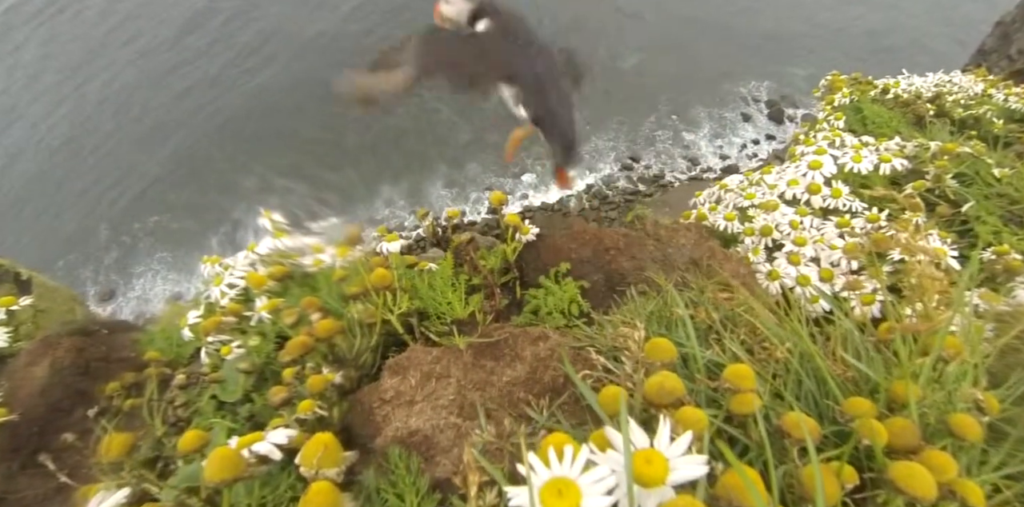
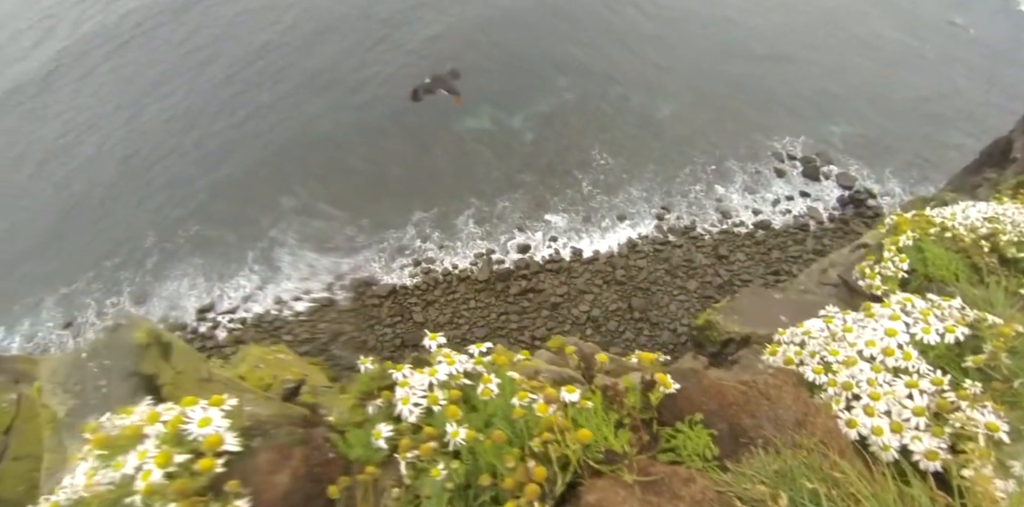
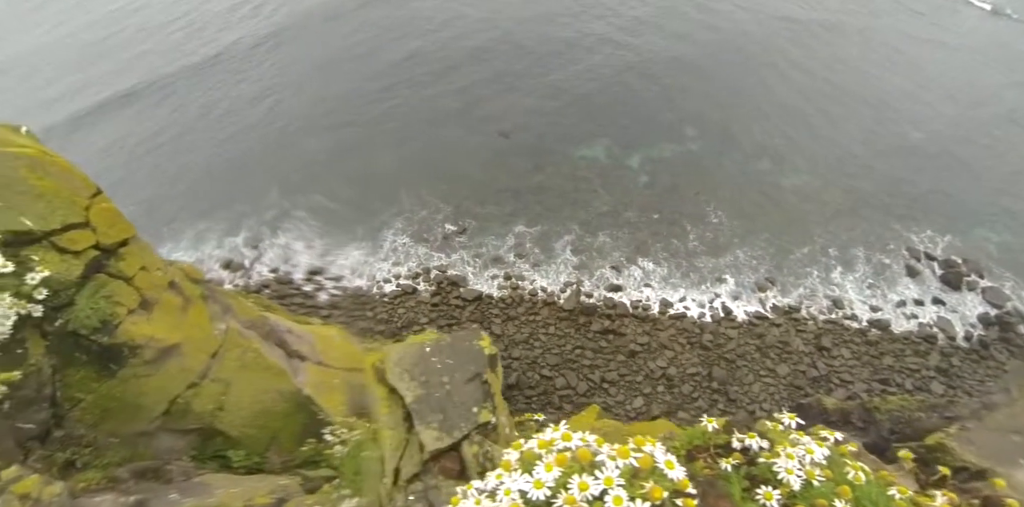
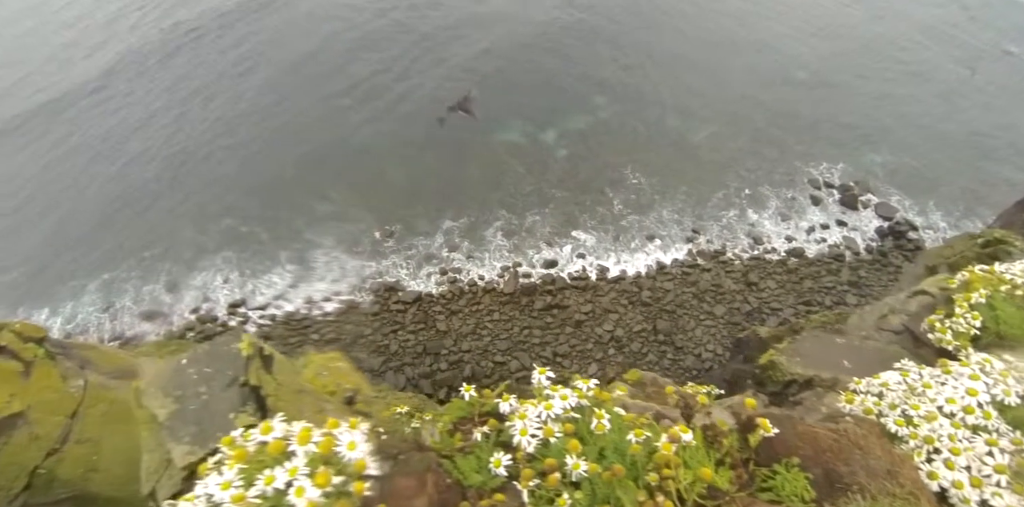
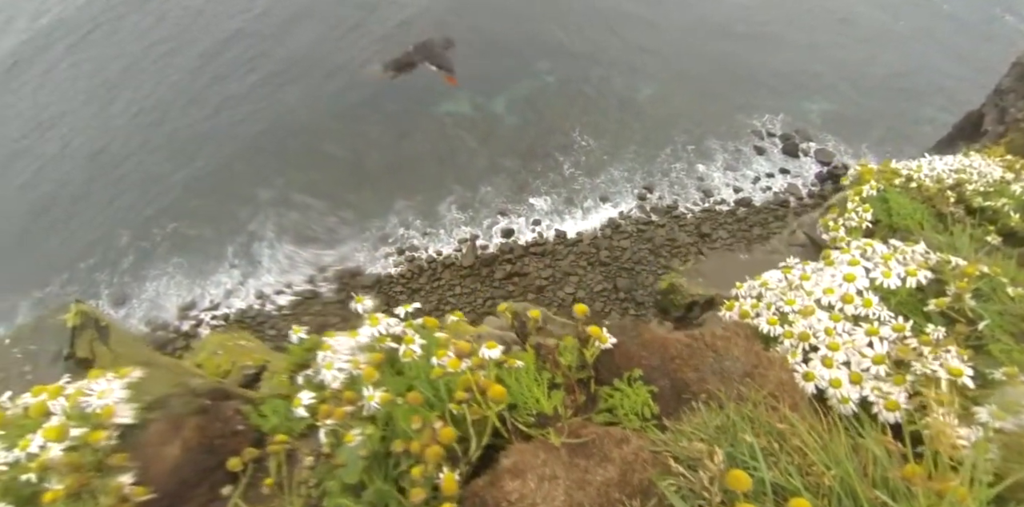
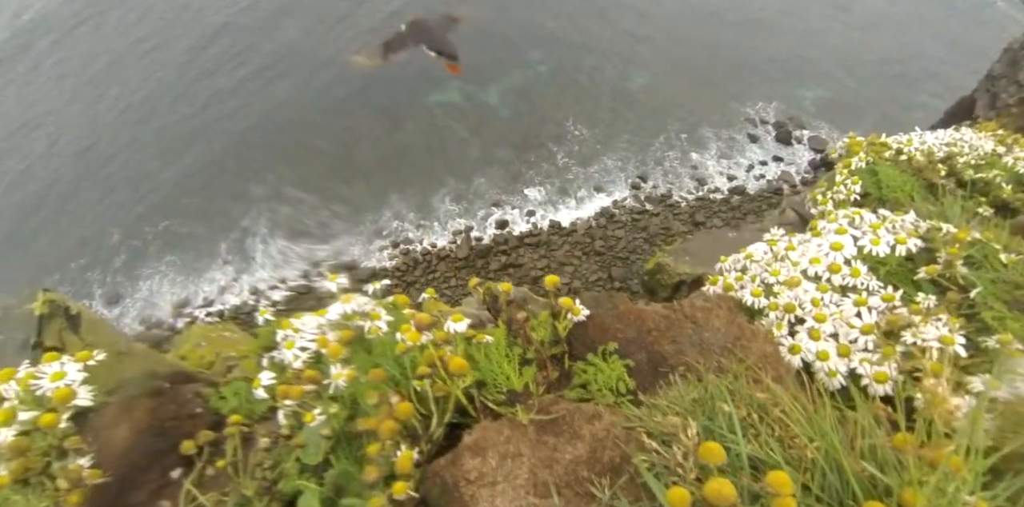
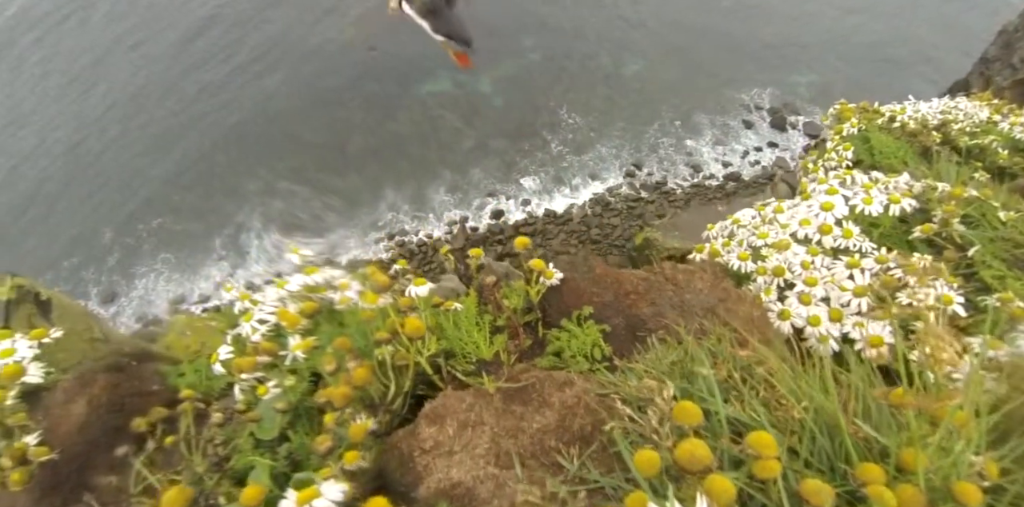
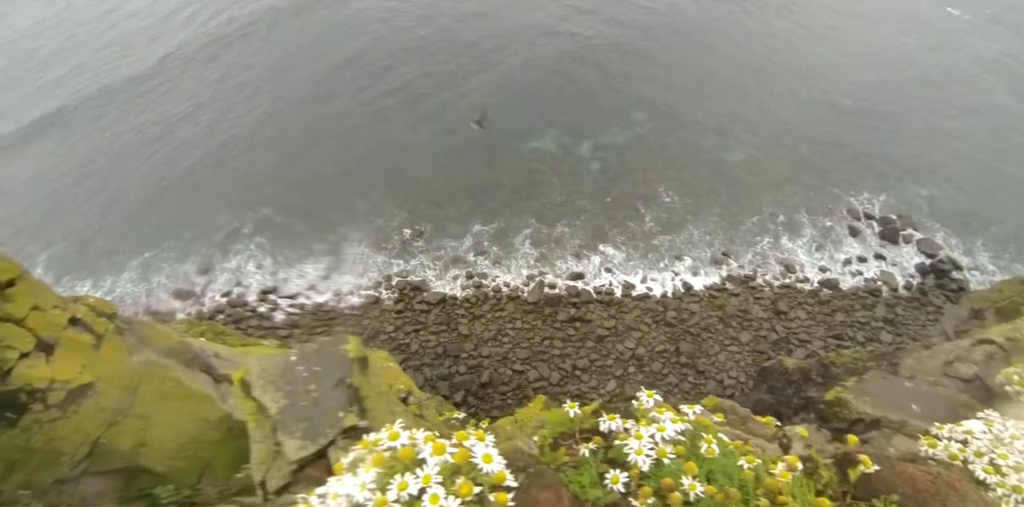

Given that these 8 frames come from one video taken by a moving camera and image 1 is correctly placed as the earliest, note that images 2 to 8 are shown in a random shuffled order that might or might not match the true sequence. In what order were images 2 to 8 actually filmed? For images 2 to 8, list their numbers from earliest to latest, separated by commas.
7, 6, 5, 2, 4, 8, 3
